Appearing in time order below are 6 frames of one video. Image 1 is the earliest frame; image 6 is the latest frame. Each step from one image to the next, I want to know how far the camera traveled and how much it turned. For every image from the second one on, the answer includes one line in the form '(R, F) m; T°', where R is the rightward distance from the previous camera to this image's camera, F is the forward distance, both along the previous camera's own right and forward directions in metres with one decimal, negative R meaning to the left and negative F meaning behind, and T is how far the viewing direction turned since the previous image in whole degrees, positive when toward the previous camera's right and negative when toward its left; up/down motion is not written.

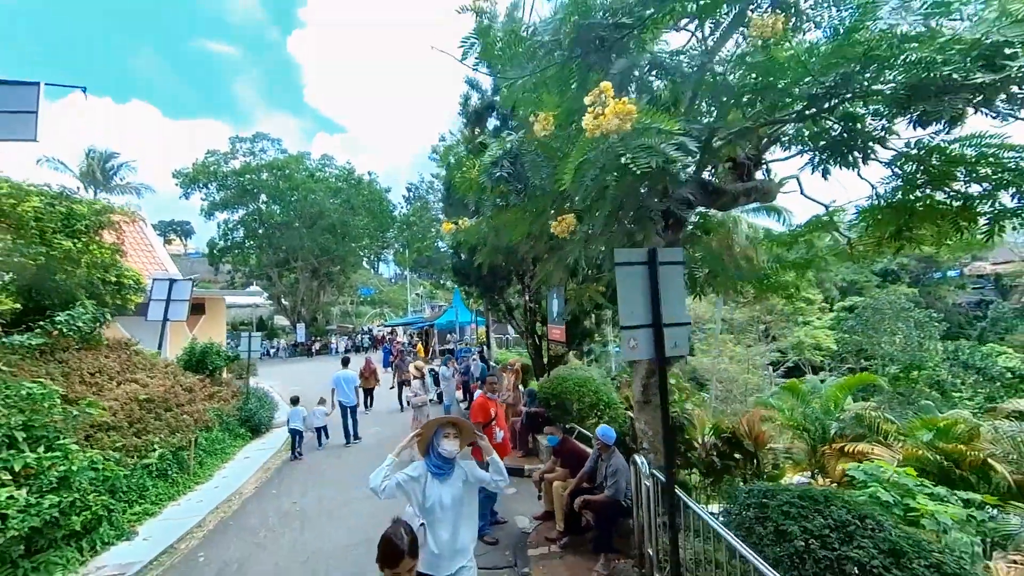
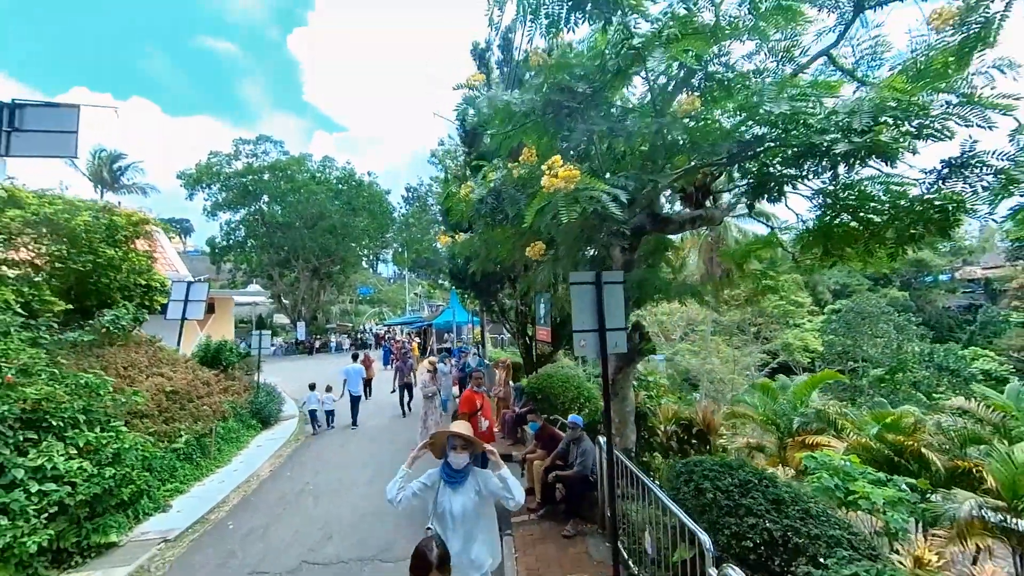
(+0.2, -1.0) m; 0°
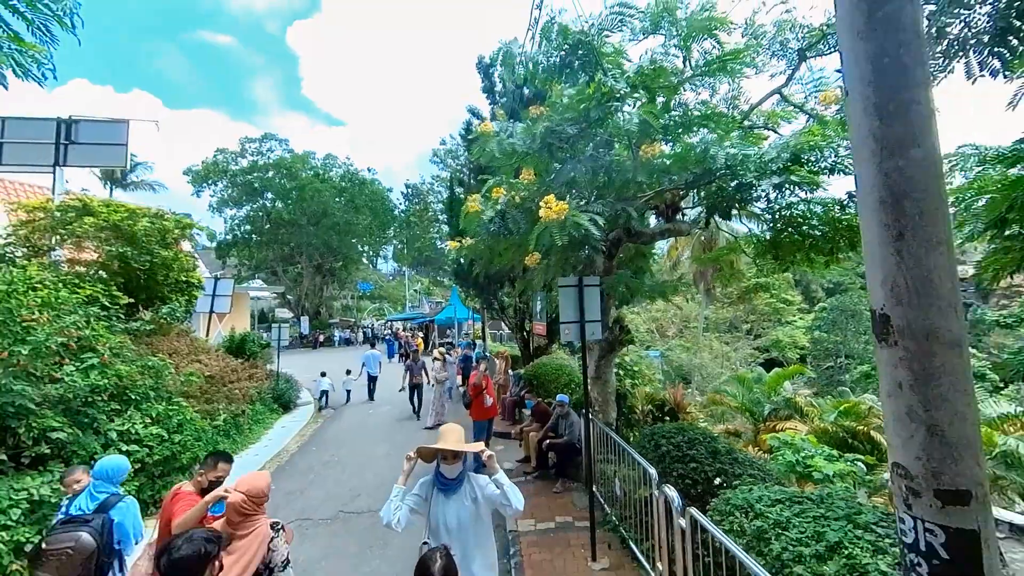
(0.0, -1.2) m; 0°
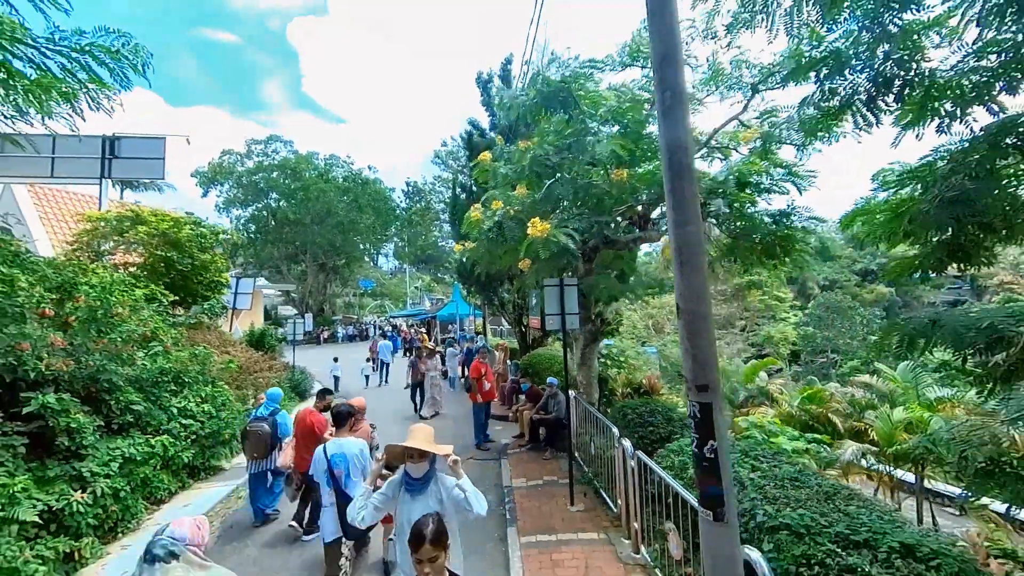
(+0.1, -1.2) m; 0°
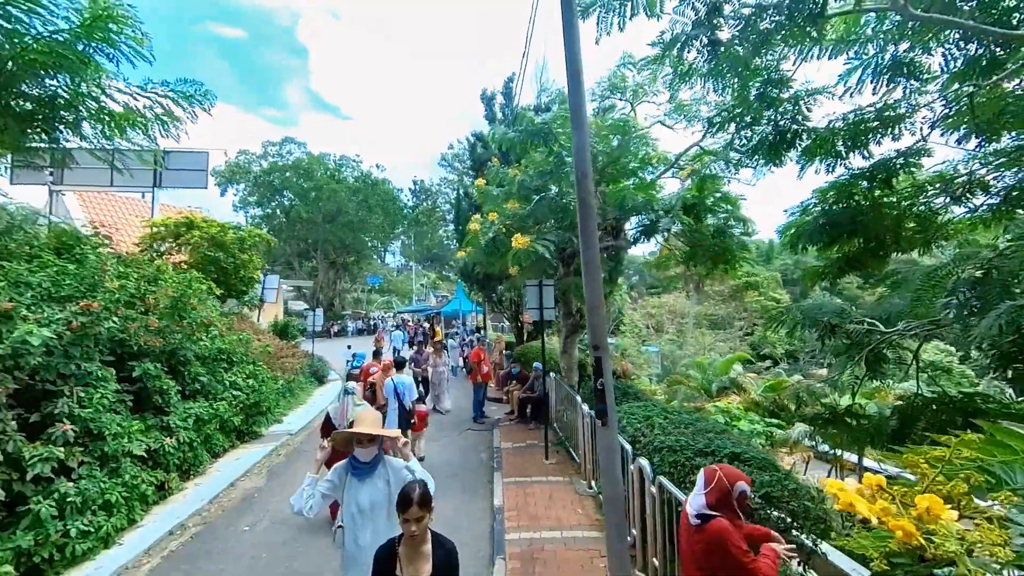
(+0.3, -1.6) m; -1°
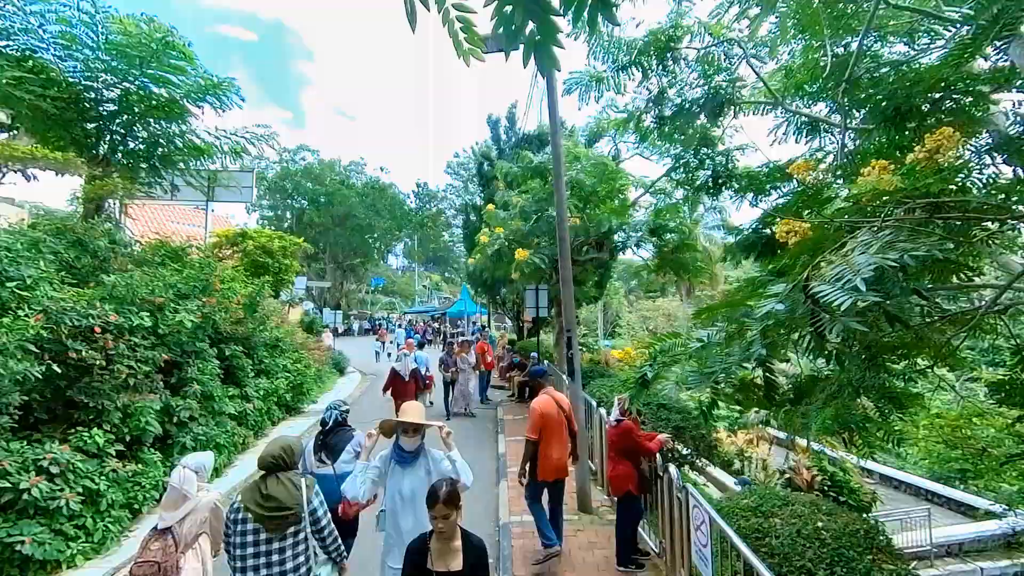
(0.0, -2.1) m; 0°
